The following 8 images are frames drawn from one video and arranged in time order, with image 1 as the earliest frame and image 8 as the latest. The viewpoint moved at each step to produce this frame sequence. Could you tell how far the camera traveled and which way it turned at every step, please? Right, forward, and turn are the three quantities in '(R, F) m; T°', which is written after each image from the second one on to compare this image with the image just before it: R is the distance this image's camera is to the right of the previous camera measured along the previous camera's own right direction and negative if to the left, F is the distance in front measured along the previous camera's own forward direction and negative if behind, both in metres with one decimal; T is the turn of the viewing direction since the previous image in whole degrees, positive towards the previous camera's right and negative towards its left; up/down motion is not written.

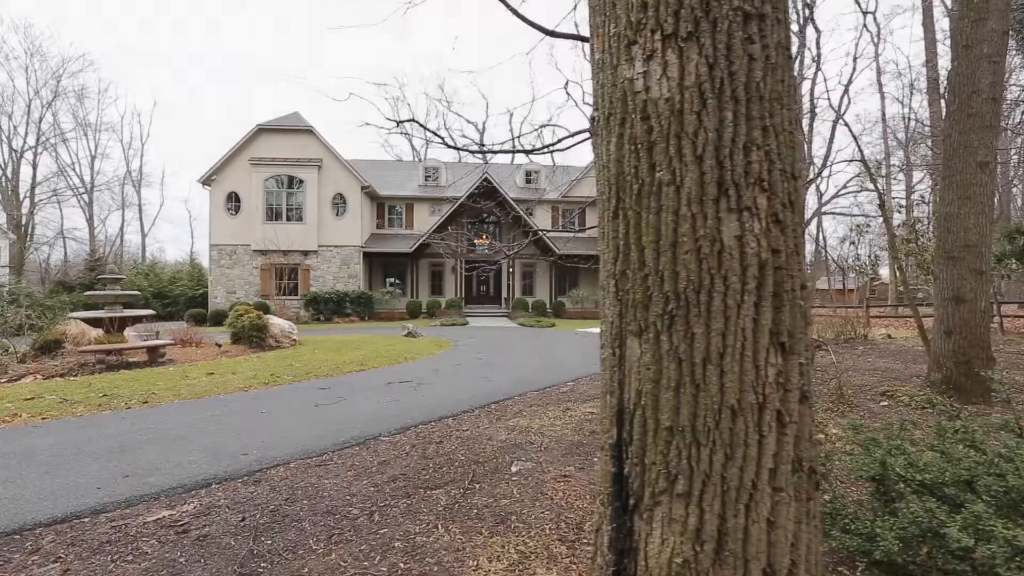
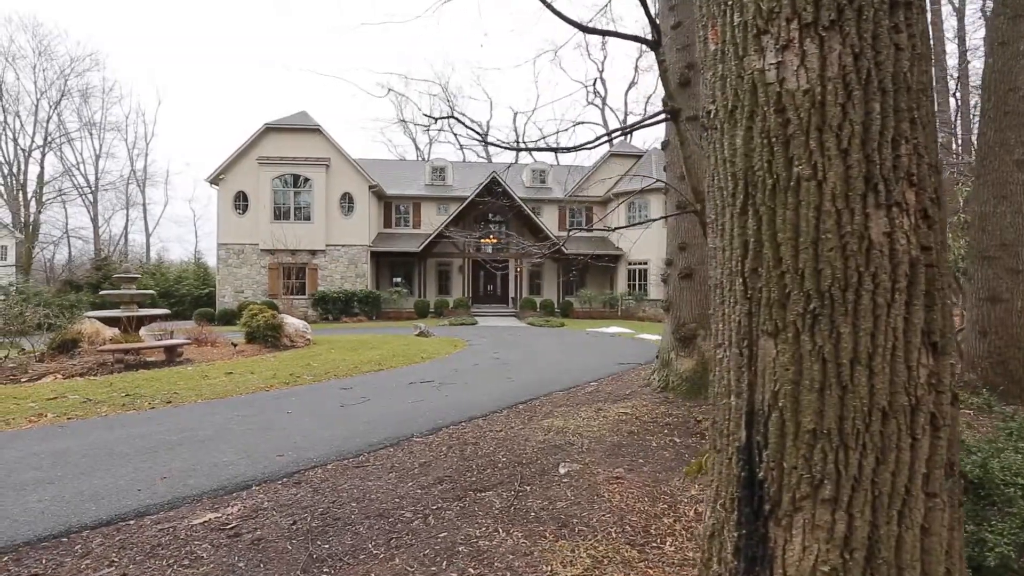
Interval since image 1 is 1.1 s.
(-0.4, 0.0) m; 0°
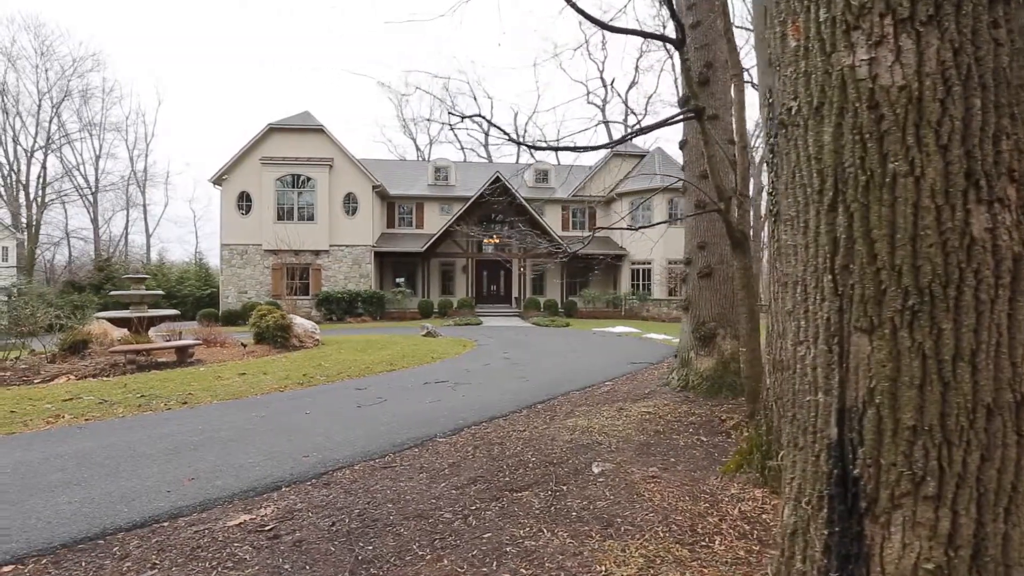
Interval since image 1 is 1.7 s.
(-0.3, 0.0) m; 0°
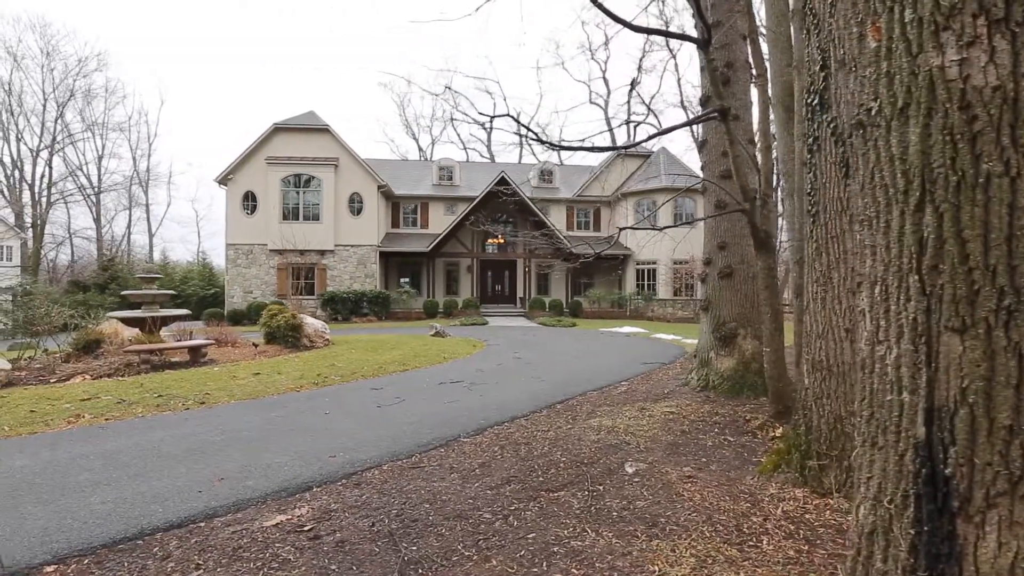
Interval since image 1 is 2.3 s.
(-0.3, 0.0) m; 0°
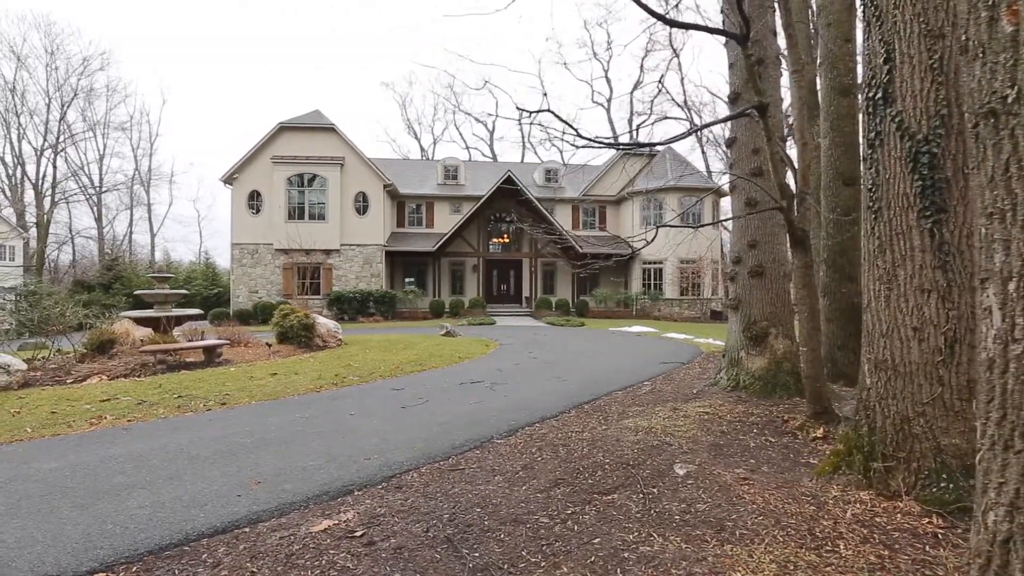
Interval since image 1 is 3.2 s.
(-0.4, +0.1) m; 0°
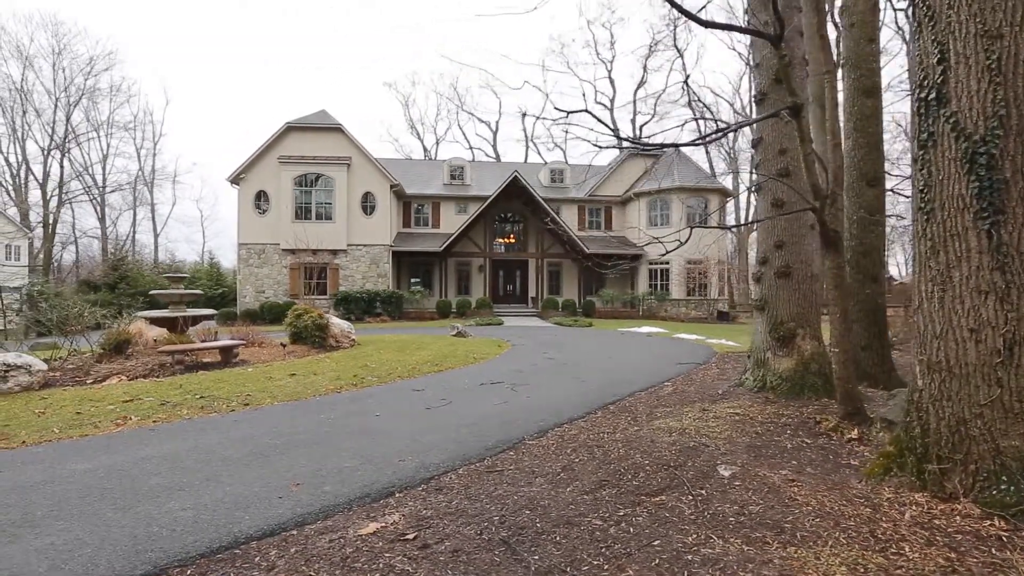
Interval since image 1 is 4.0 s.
(-0.4, 0.0) m; 0°
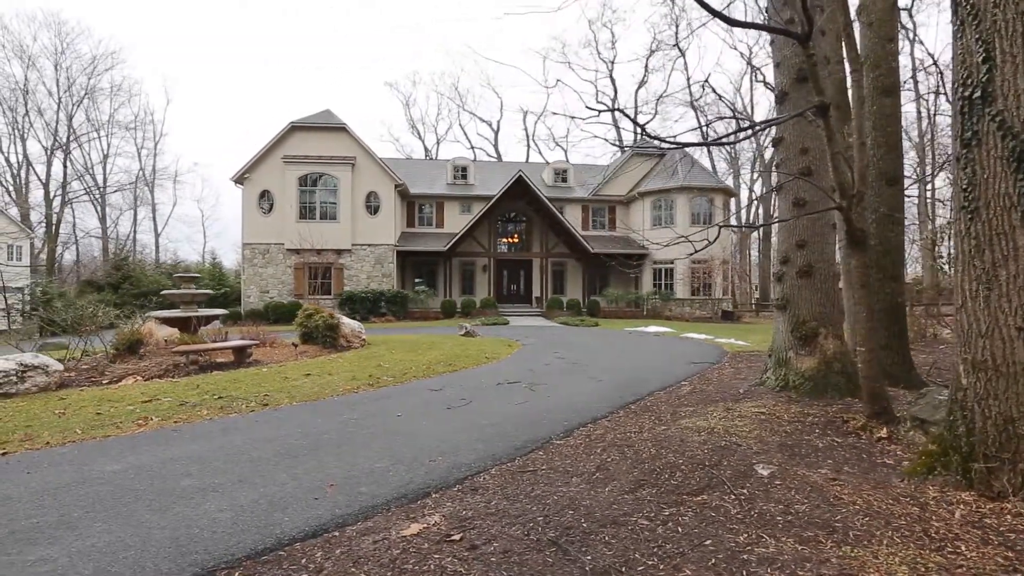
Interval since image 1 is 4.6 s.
(-0.3, 0.0) m; 0°
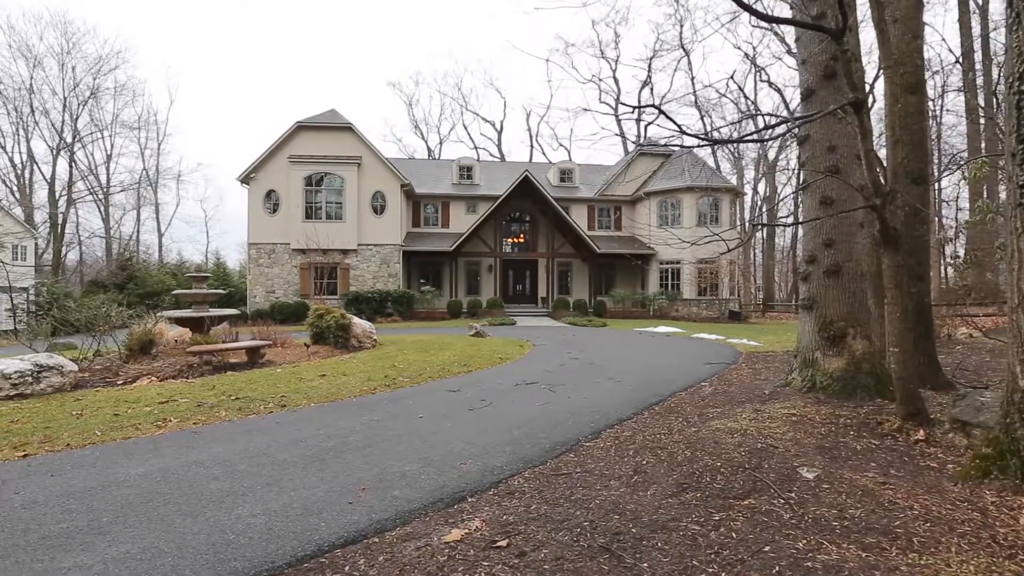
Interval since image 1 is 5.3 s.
(-0.3, +0.1) m; 0°
